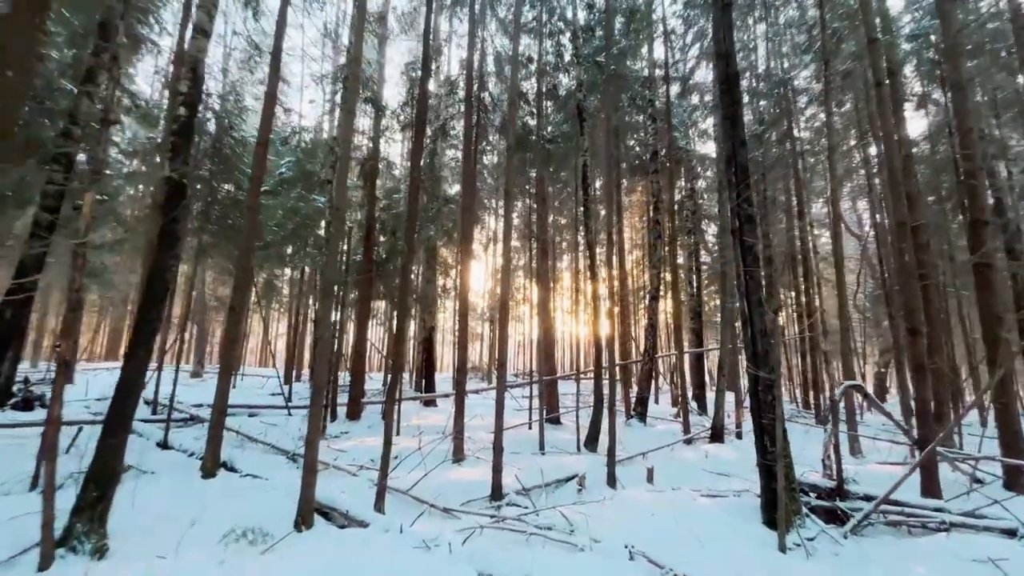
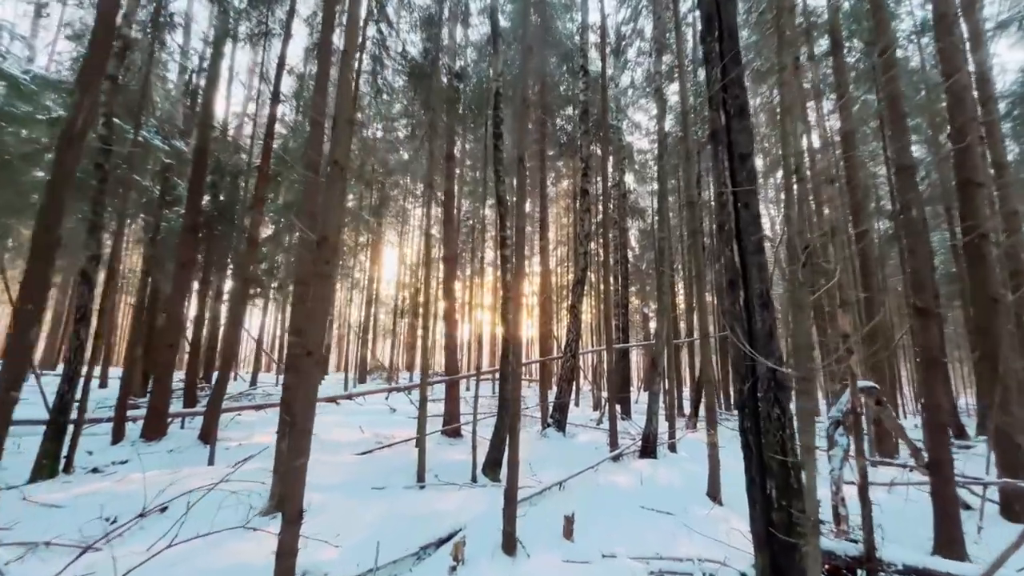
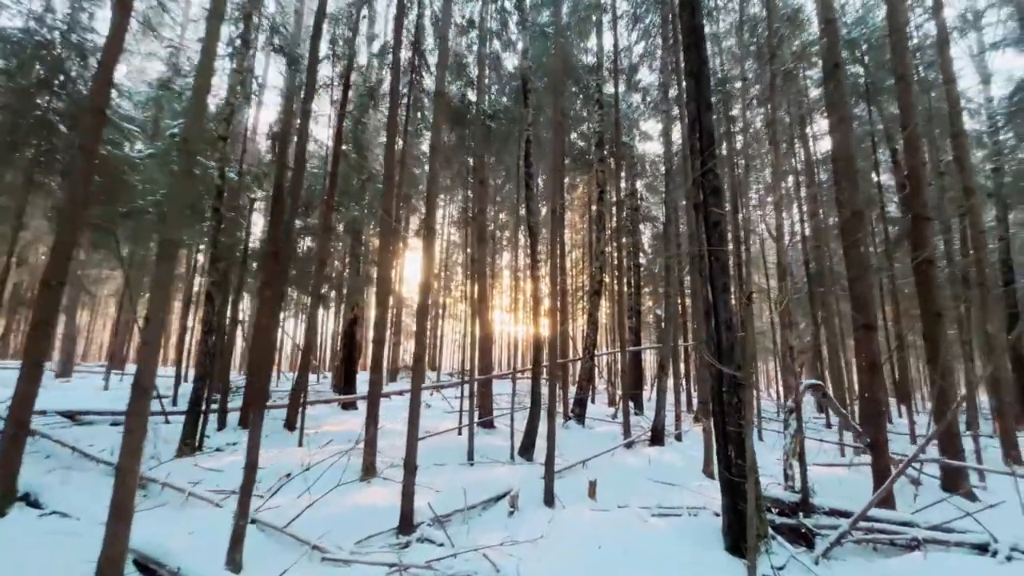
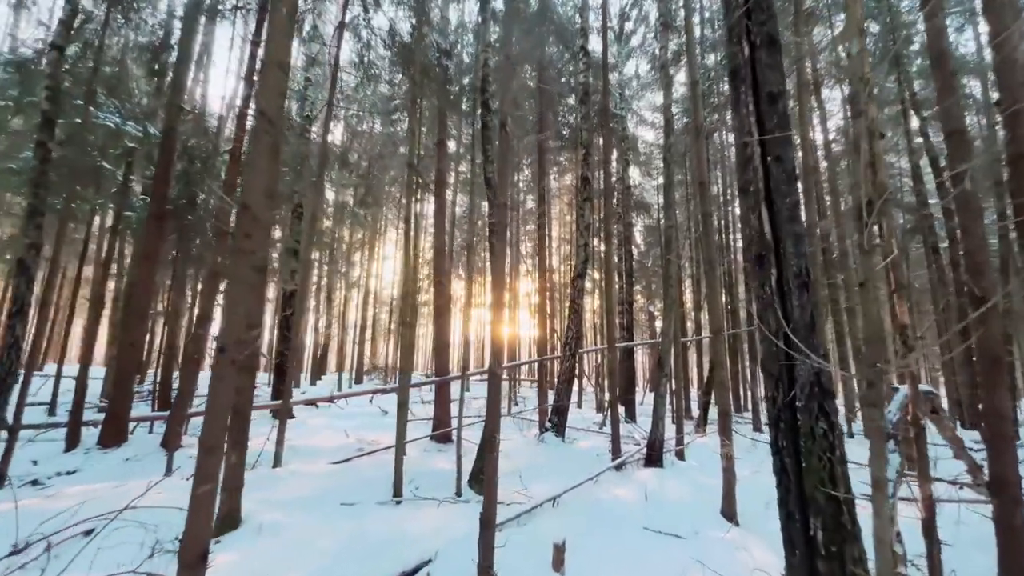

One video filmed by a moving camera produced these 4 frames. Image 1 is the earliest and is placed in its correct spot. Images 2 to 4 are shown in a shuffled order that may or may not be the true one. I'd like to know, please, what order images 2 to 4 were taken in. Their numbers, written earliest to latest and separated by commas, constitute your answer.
3, 2, 4
